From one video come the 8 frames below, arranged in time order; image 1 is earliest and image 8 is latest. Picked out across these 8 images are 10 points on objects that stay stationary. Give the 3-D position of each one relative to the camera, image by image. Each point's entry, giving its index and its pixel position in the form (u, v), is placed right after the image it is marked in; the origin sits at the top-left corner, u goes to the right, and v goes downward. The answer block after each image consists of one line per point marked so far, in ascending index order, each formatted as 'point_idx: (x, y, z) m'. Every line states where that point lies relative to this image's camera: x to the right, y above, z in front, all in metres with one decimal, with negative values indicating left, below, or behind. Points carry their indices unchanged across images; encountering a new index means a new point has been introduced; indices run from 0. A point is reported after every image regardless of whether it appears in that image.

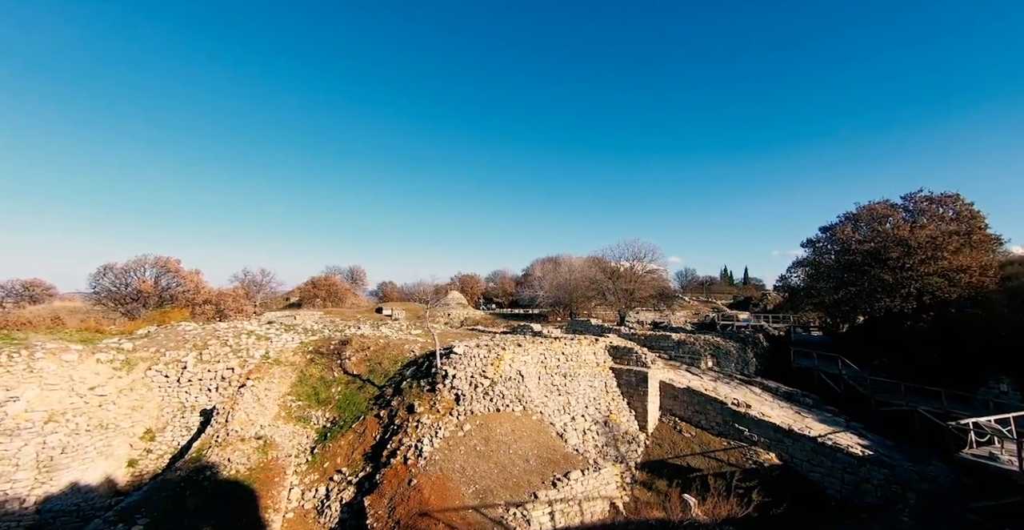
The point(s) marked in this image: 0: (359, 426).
0: (-4.1, -4.3, +10.1) m
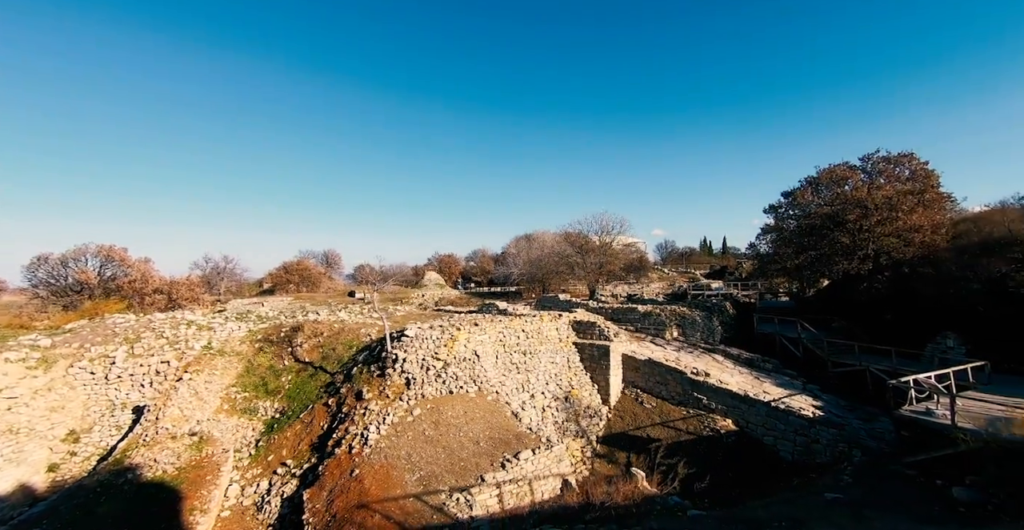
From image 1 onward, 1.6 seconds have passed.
0: (-5.2, -3.8, +9.6) m
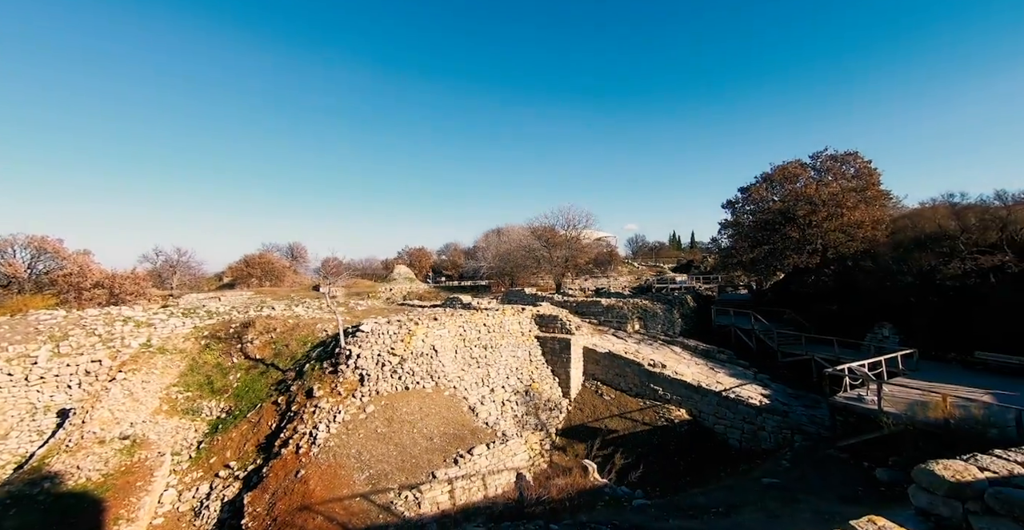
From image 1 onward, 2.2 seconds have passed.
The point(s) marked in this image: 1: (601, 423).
0: (-6.3, -3.6, +9.2) m
1: (+2.5, -4.5, +10.7) m
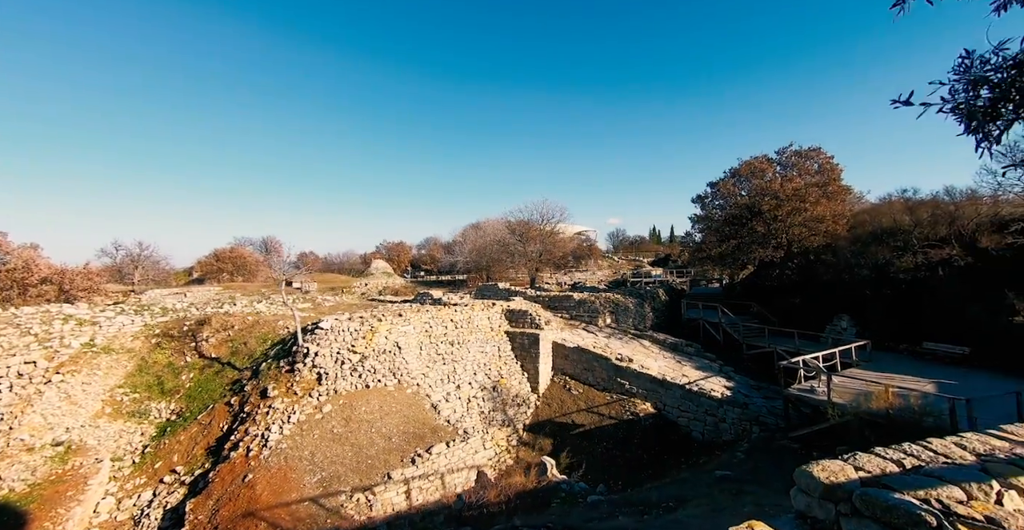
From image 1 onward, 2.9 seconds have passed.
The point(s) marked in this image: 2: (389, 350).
0: (-7.1, -3.5, +8.8) m
1: (+1.6, -4.3, +10.7) m
2: (-3.2, -2.2, +9.9) m
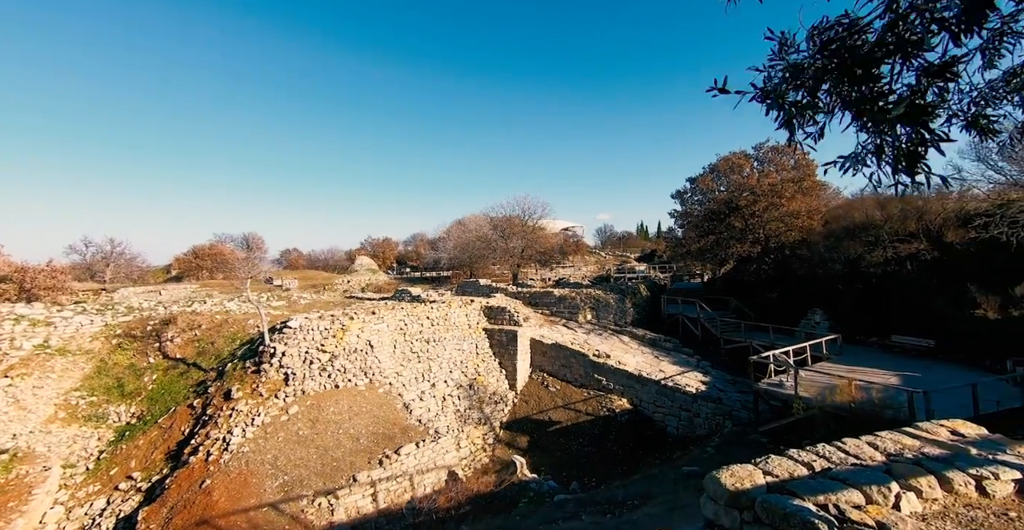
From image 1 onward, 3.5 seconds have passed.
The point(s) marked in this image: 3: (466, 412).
0: (-7.7, -3.5, +8.4) m
1: (+0.9, -4.2, +10.6) m
2: (-3.9, -2.1, +9.7) m
3: (-1.3, -4.0, +10.2) m
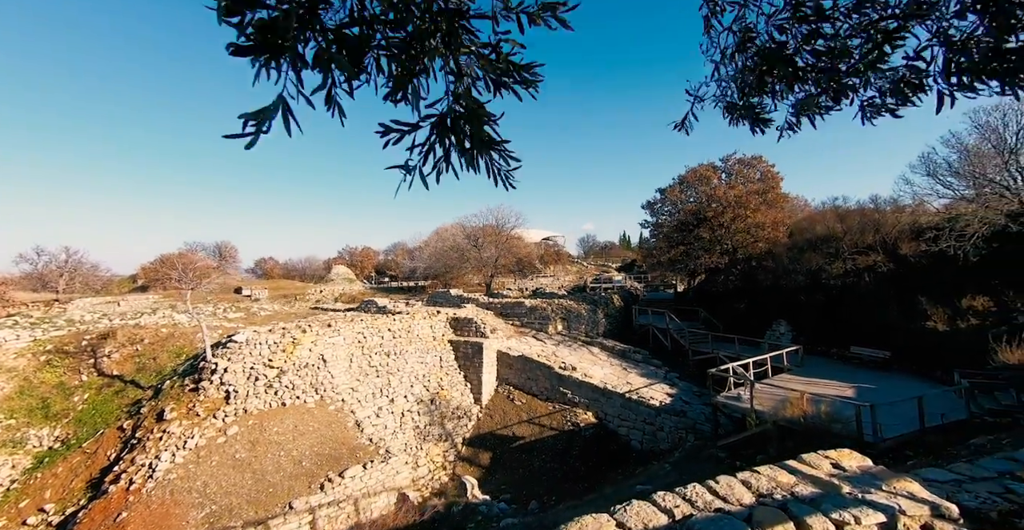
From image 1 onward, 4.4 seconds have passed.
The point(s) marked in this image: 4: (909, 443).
0: (-8.7, -3.7, +7.8) m
1: (-0.1, -4.5, +10.3) m
2: (-4.9, -2.4, +9.2) m
3: (-2.3, -4.2, +9.8) m
4: (+5.3, -2.4, +5.0) m
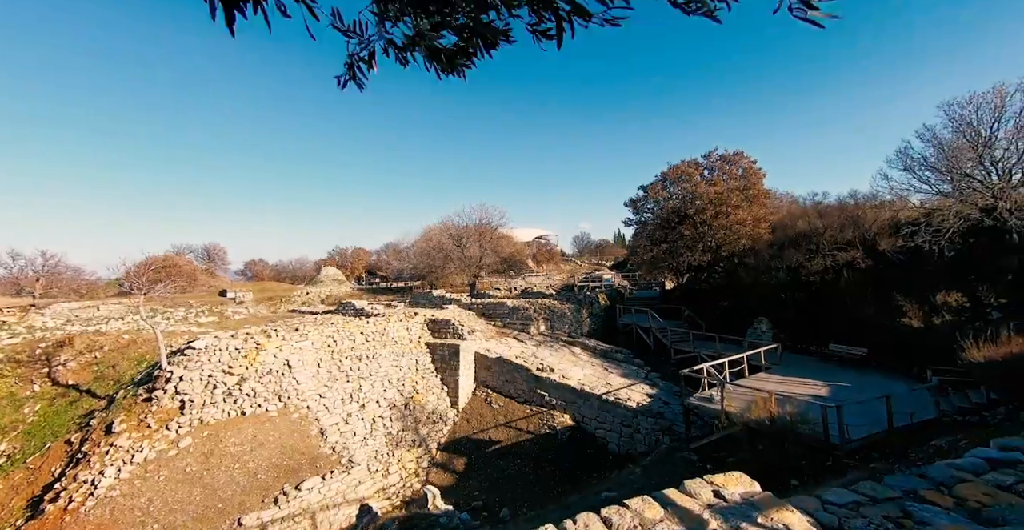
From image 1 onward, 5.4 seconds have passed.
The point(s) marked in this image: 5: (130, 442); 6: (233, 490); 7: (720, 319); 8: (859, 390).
0: (-9.3, -3.8, +7.4) m
1: (-0.8, -4.5, +10.0) m
2: (-5.5, -2.5, +8.9) m
3: (-2.9, -4.3, +9.5) m
4: (+4.7, -2.3, +4.8) m
5: (-7.0, -3.2, +6.9) m
6: (-4.8, -3.9, +6.5) m
7: (+7.8, -2.0, +13.9) m
8: (+6.3, -2.3, +6.9) m
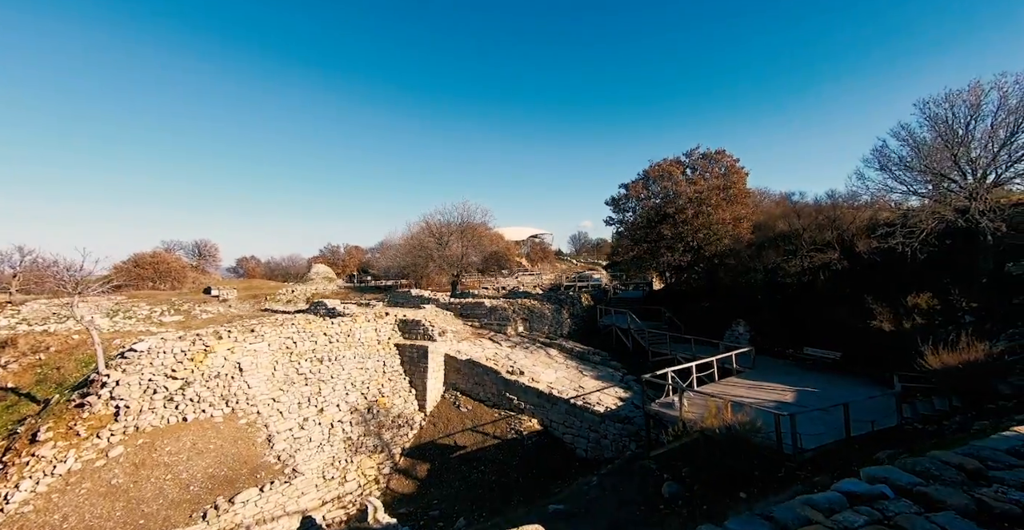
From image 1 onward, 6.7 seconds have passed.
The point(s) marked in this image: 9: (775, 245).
0: (-10.2, -3.7, +7.0) m
1: (-1.6, -4.5, +9.6) m
2: (-6.4, -2.4, +8.4) m
3: (-3.8, -4.2, +9.1) m
4: (+3.8, -2.3, +4.5) m
5: (-7.9, -3.2, +6.5) m
6: (-5.6, -3.8, +6.1) m
7: (+6.9, -2.0, +13.5) m
8: (+5.5, -2.3, +6.5) m
9: (+8.2, +0.7, +11.7) m
